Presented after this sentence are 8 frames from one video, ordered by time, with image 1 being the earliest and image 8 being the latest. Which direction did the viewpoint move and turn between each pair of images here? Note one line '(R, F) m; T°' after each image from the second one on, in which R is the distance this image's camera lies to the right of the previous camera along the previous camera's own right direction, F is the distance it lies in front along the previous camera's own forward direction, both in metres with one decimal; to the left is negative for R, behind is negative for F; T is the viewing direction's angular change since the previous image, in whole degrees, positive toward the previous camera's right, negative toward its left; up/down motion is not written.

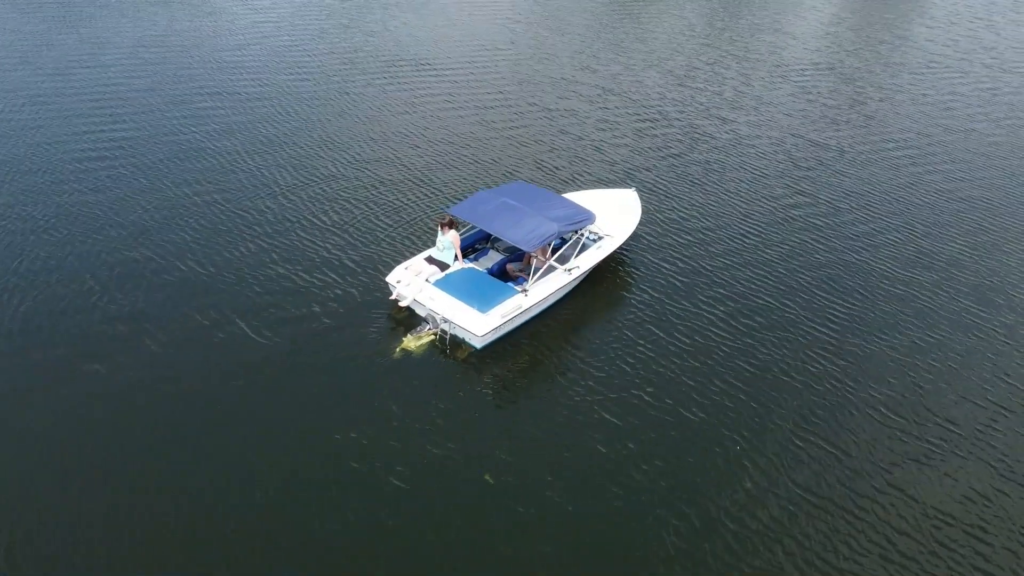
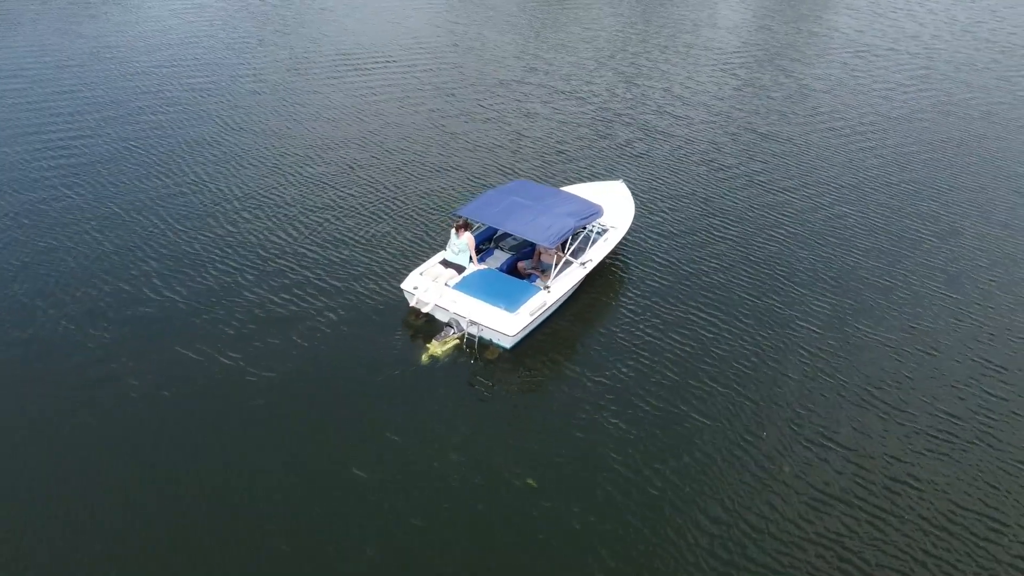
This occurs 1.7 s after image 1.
(-0.9, -0.3) m; +2°
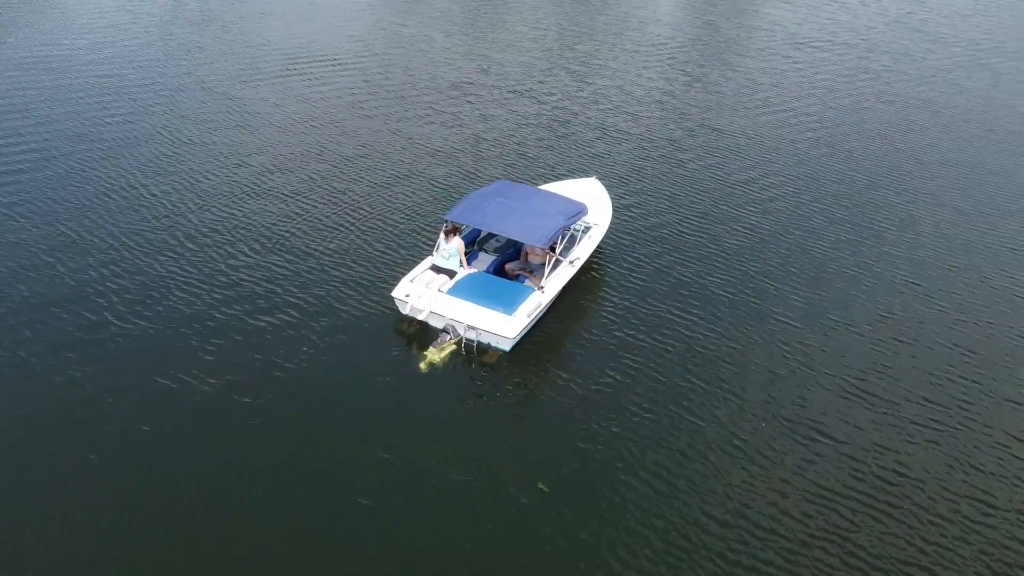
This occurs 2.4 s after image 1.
(-0.5, -0.2) m; +2°
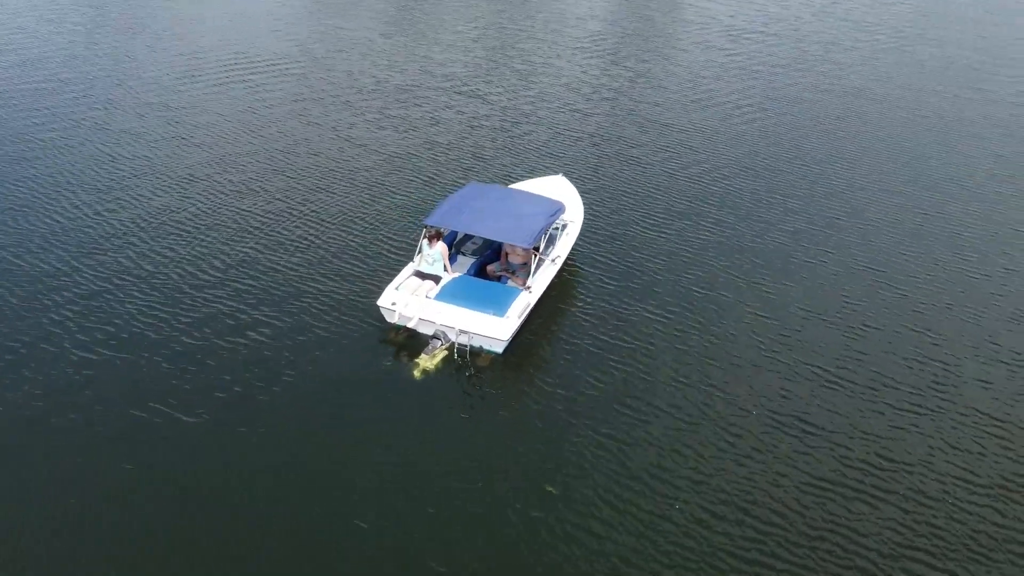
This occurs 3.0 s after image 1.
(-0.5, -0.2) m; +3°
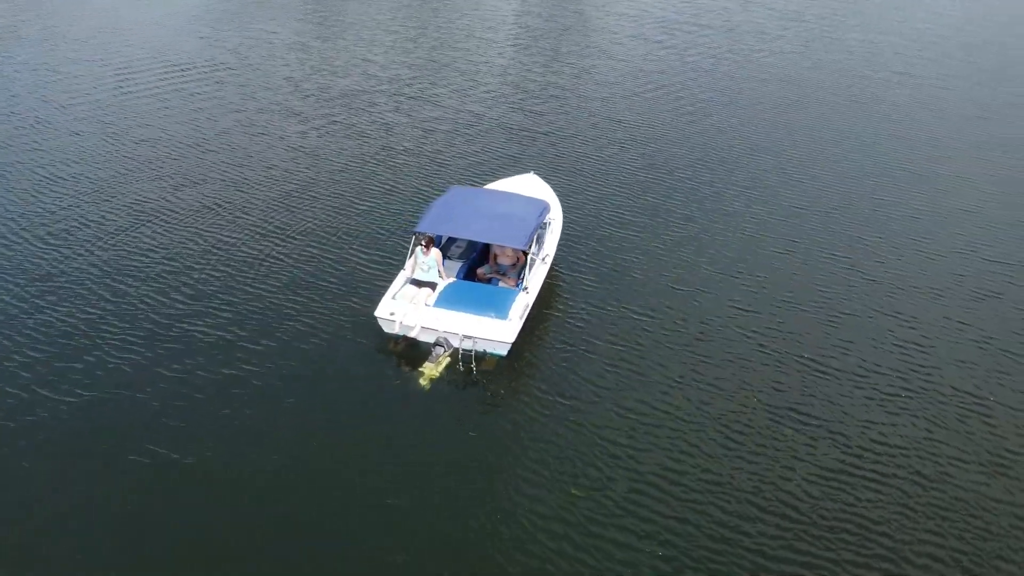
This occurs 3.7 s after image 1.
(-0.7, -0.2) m; +3°
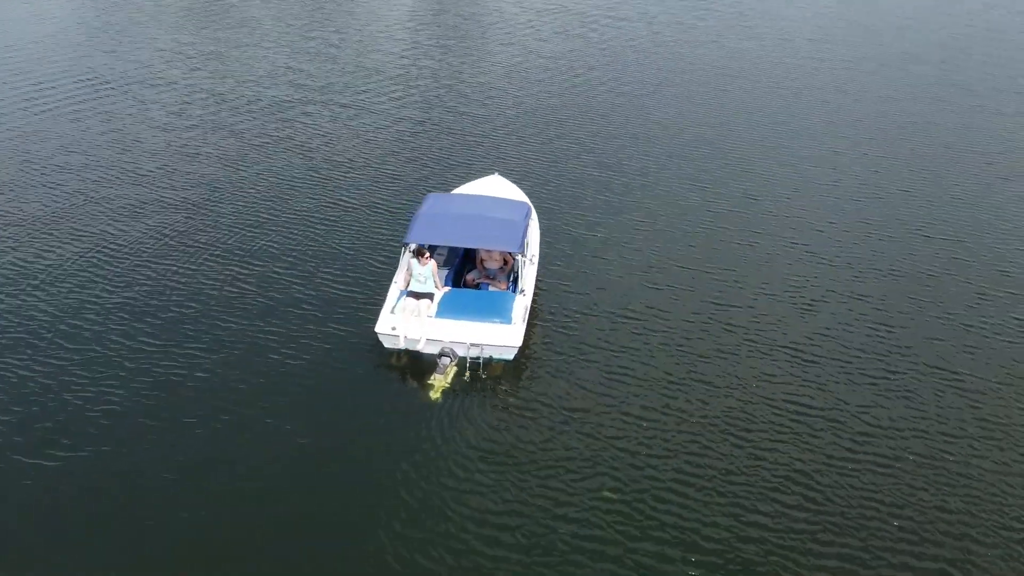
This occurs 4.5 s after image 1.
(-0.9, -0.2) m; +3°
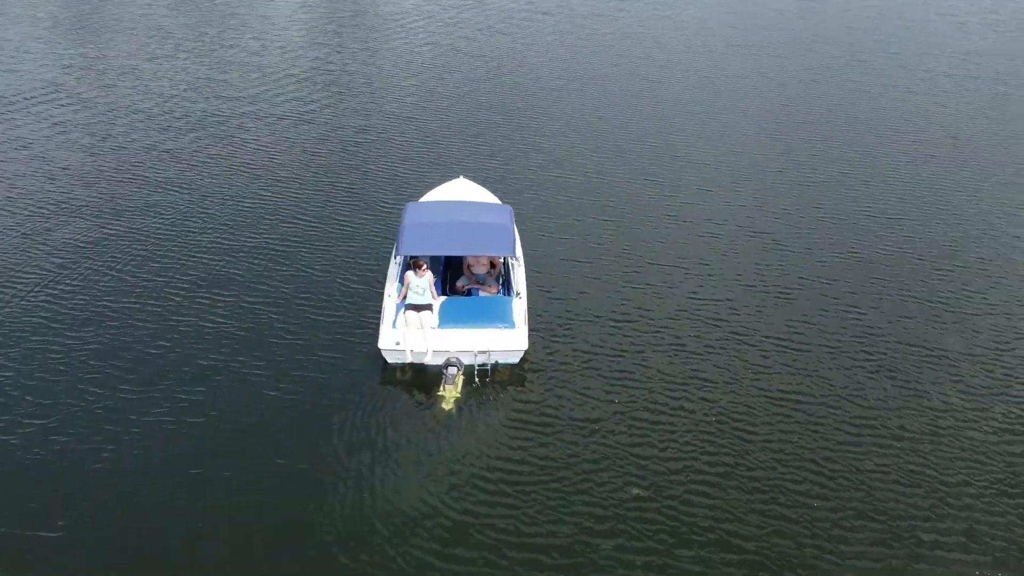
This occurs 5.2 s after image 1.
(-0.9, 0.0) m; +3°
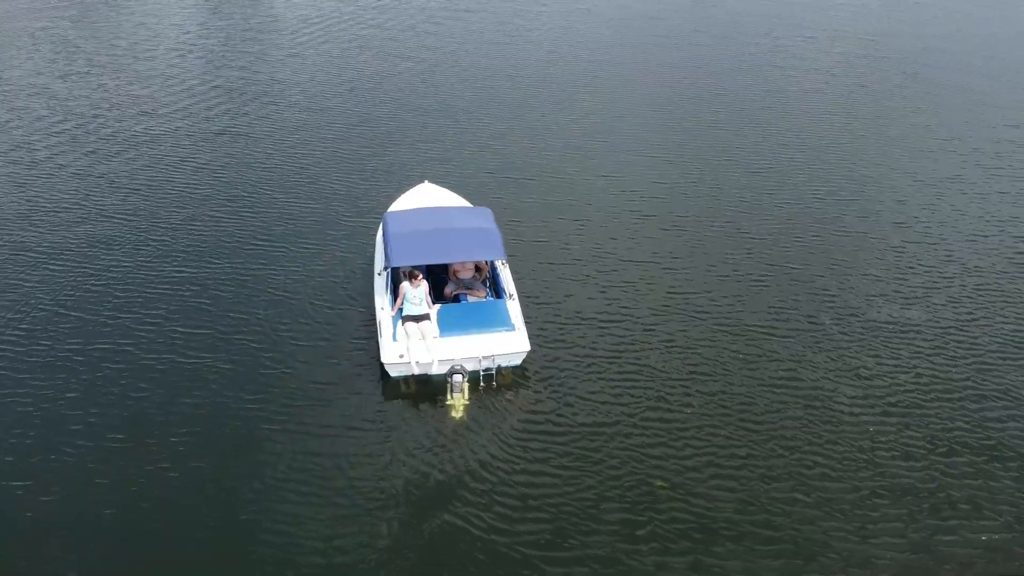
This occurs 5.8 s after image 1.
(-0.9, -0.1) m; +3°
